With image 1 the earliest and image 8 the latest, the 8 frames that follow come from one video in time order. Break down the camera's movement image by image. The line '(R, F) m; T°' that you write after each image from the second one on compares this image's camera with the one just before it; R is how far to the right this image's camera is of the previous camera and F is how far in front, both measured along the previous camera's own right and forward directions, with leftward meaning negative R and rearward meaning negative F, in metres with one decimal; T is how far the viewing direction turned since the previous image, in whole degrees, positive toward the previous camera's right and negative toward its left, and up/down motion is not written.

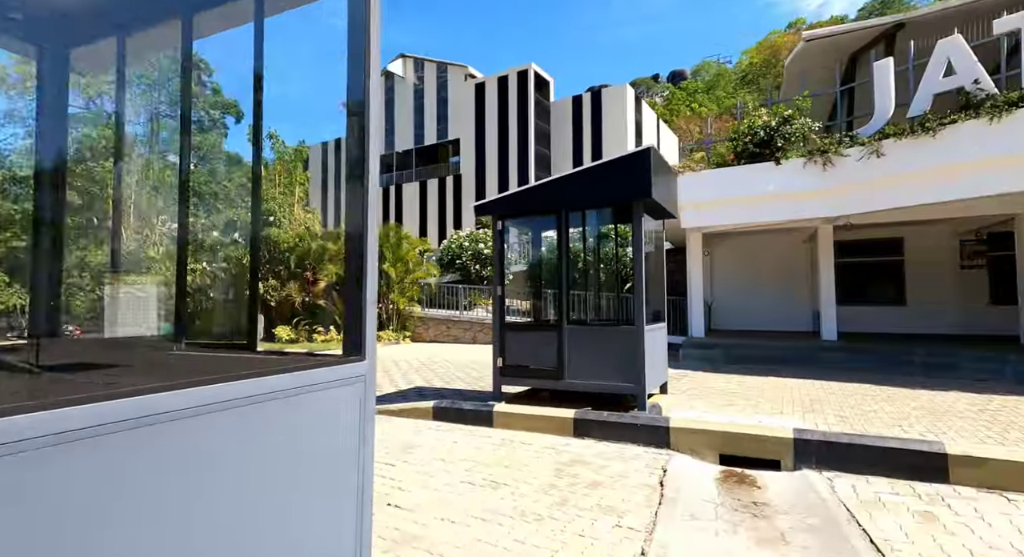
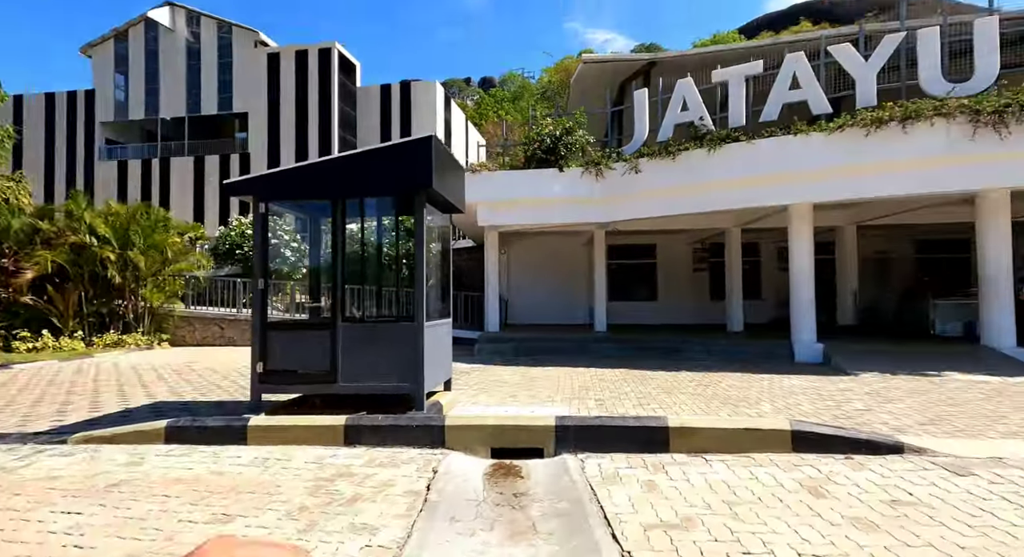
(+0.2, +0.1) m; +21°
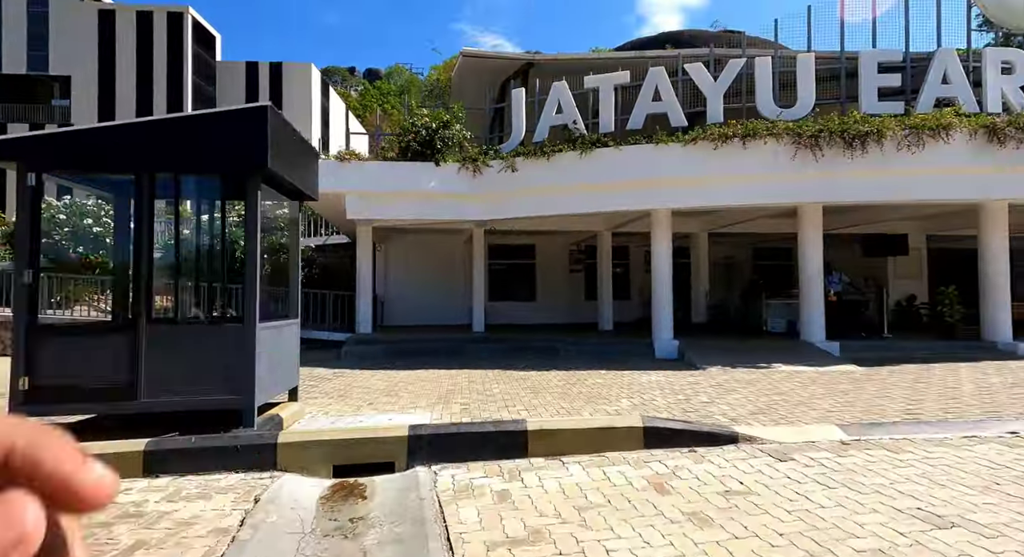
(+0.2, +0.3) m; +13°
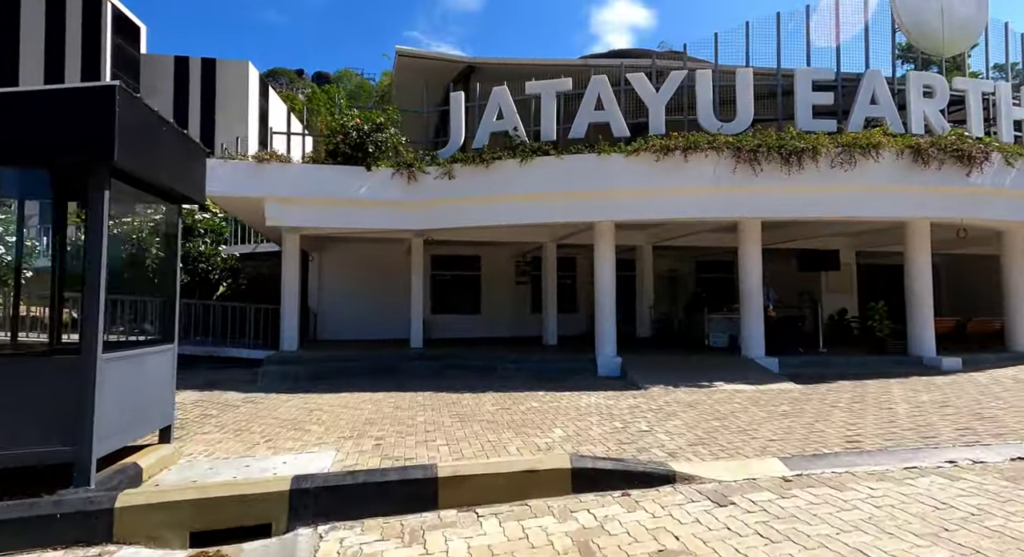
(+0.3, +0.5) m; +5°
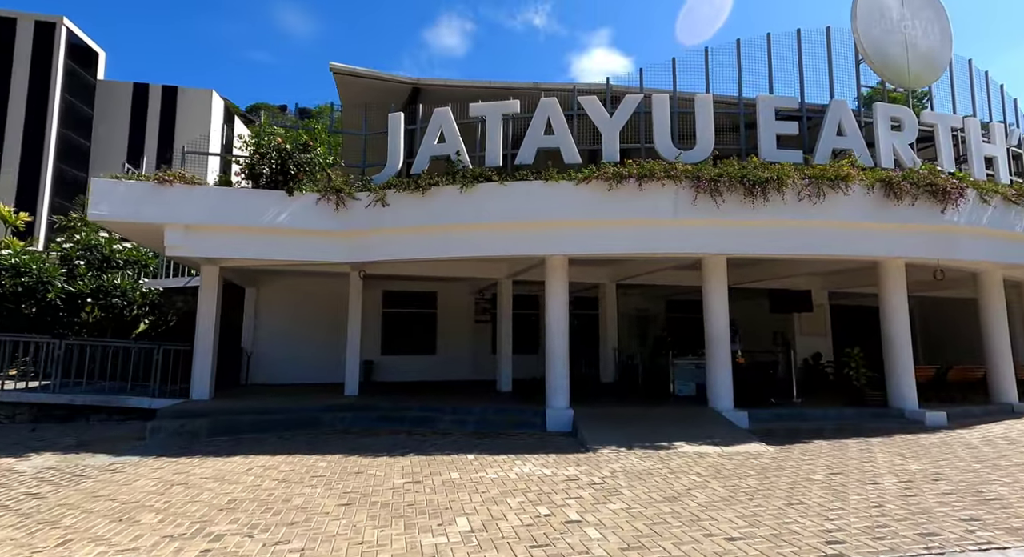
(+0.7, +1.1) m; +2°
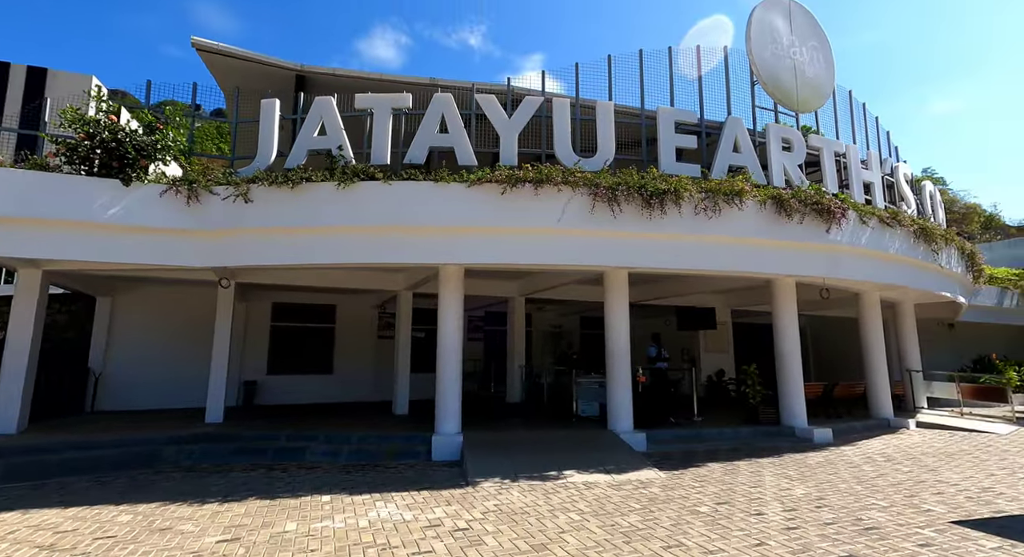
(+0.6, +0.8) m; +8°
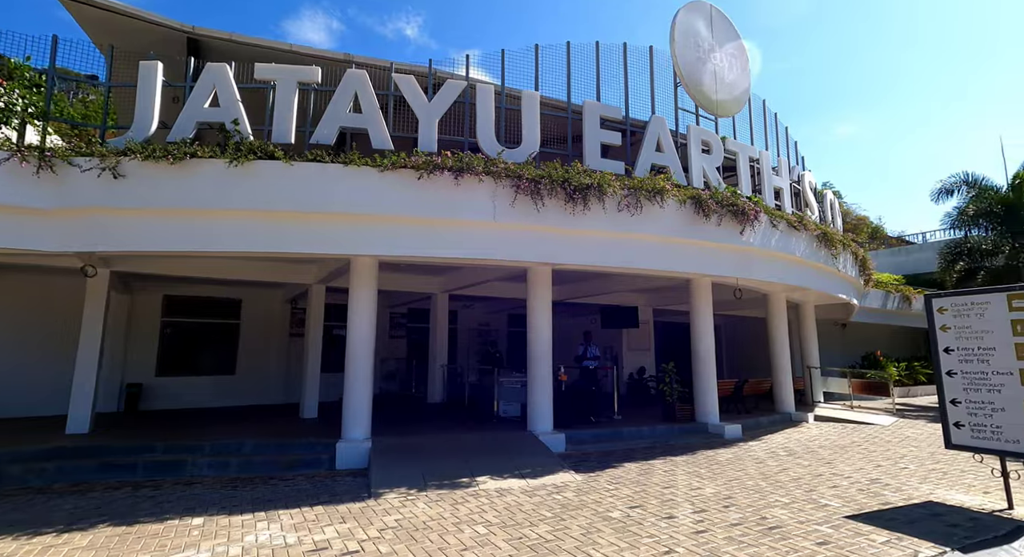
(+0.2, +0.5) m; +8°
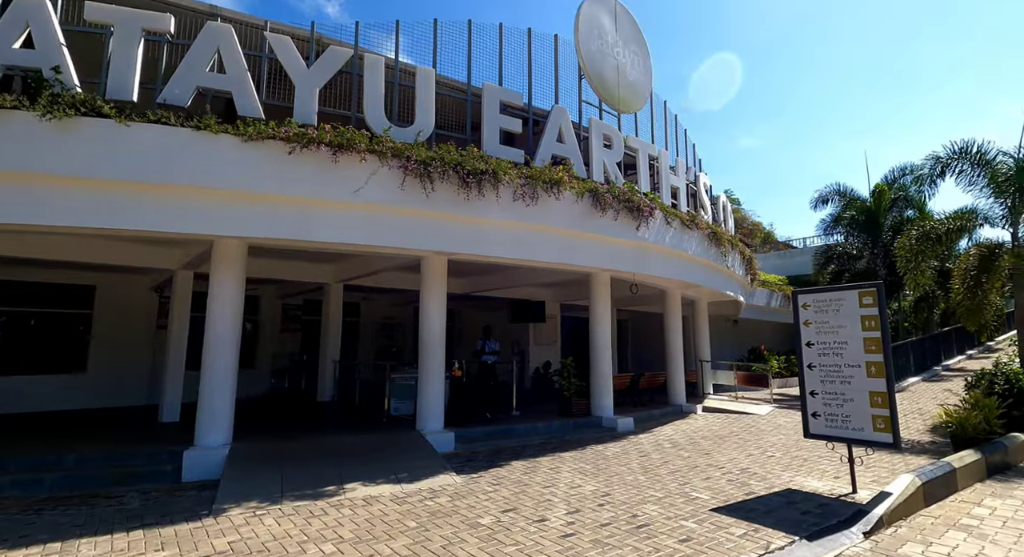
(+0.5, +0.4) m; +9°
